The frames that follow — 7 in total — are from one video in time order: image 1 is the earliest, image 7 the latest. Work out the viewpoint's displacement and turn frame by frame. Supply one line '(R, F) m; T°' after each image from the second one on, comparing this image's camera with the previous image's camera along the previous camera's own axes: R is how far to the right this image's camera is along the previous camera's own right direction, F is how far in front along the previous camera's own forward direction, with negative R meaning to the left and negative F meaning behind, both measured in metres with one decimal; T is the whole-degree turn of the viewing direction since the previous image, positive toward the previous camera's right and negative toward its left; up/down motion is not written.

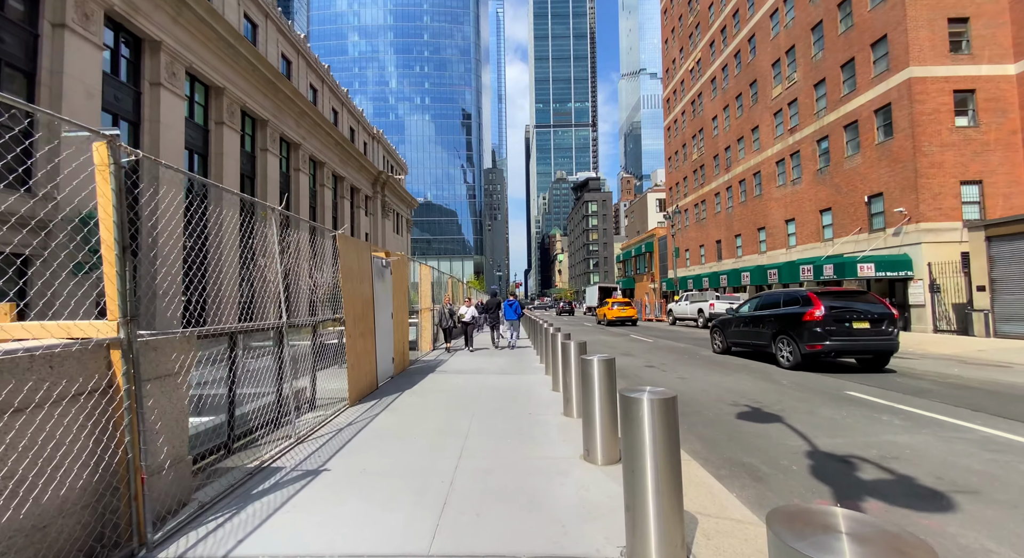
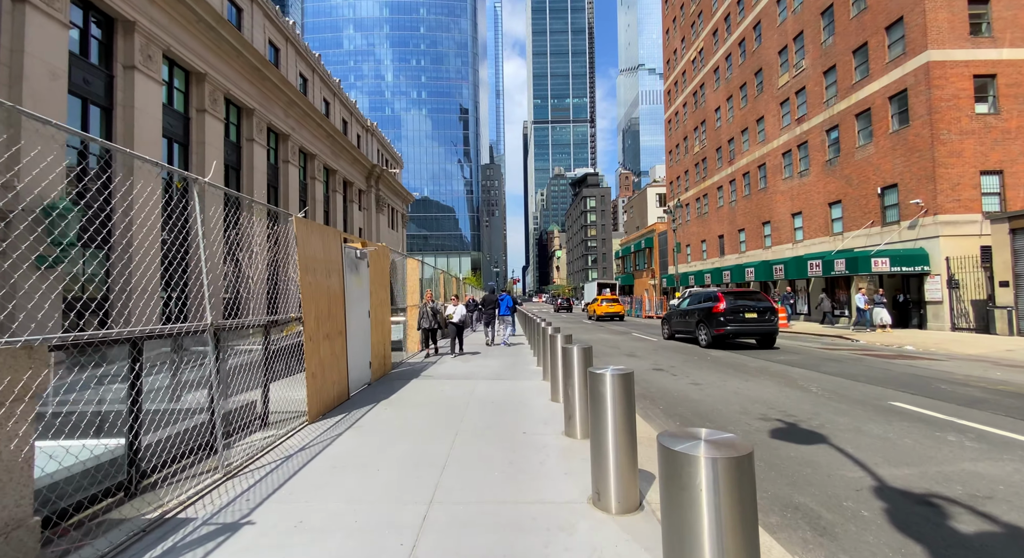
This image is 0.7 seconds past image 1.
(+0.1, +1.1) m; 0°
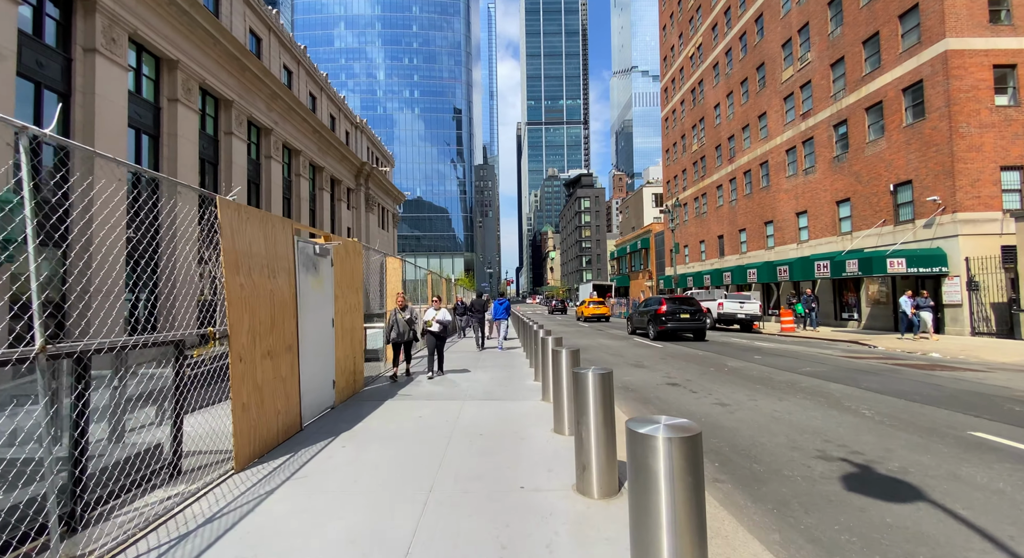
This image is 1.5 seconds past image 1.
(0.0, +1.4) m; +1°
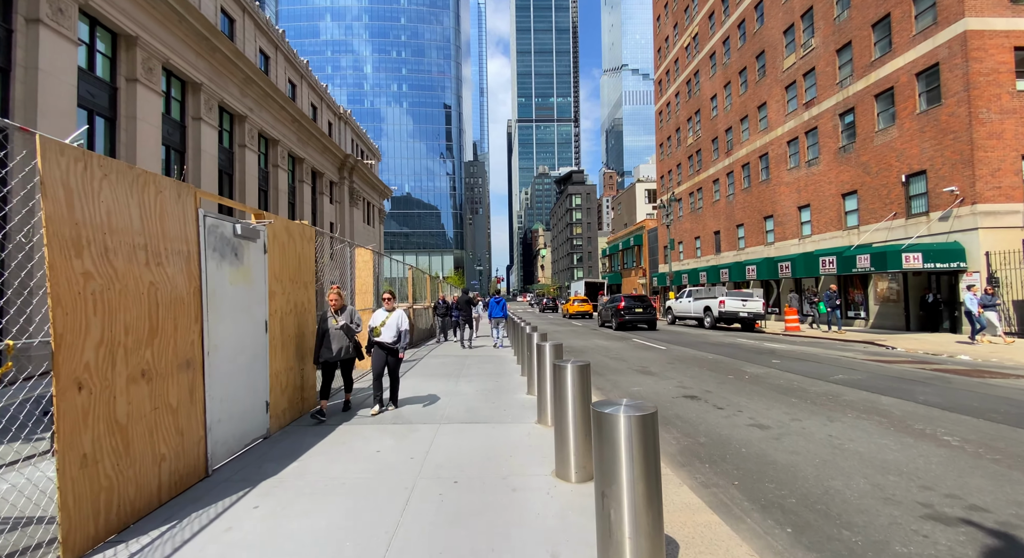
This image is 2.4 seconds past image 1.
(0.0, +1.5) m; +1°
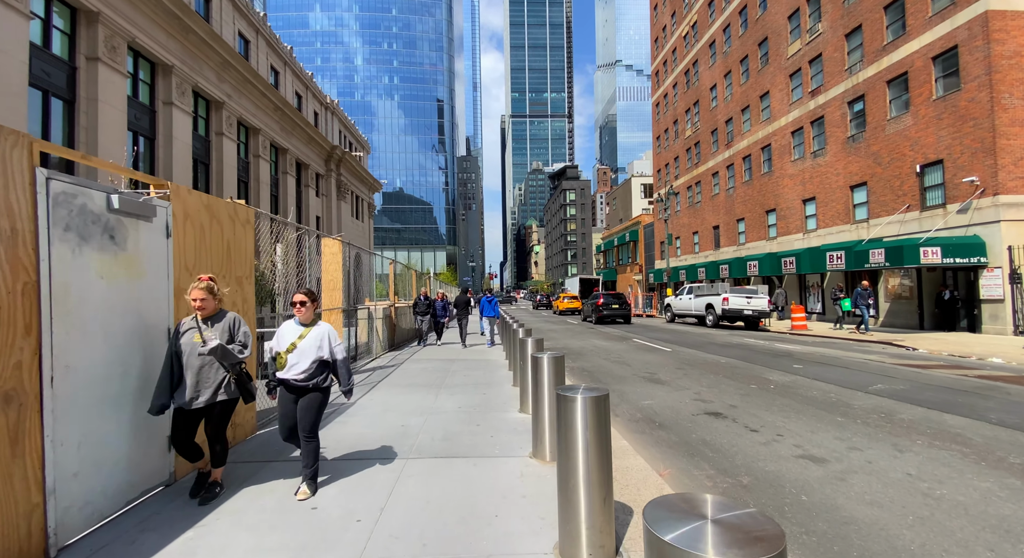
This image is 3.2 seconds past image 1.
(0.0, +1.3) m; +1°
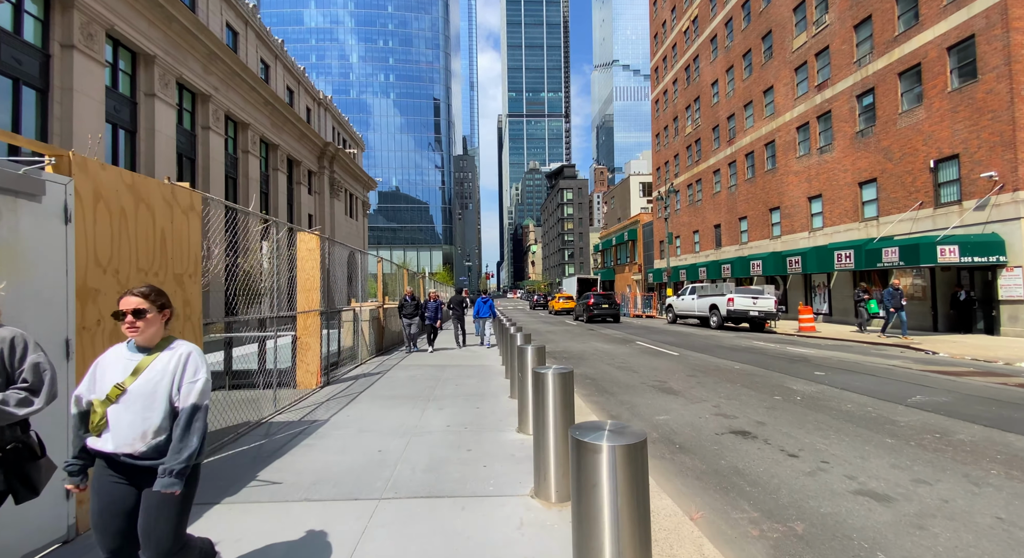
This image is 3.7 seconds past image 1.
(0.0, +0.9) m; 0°
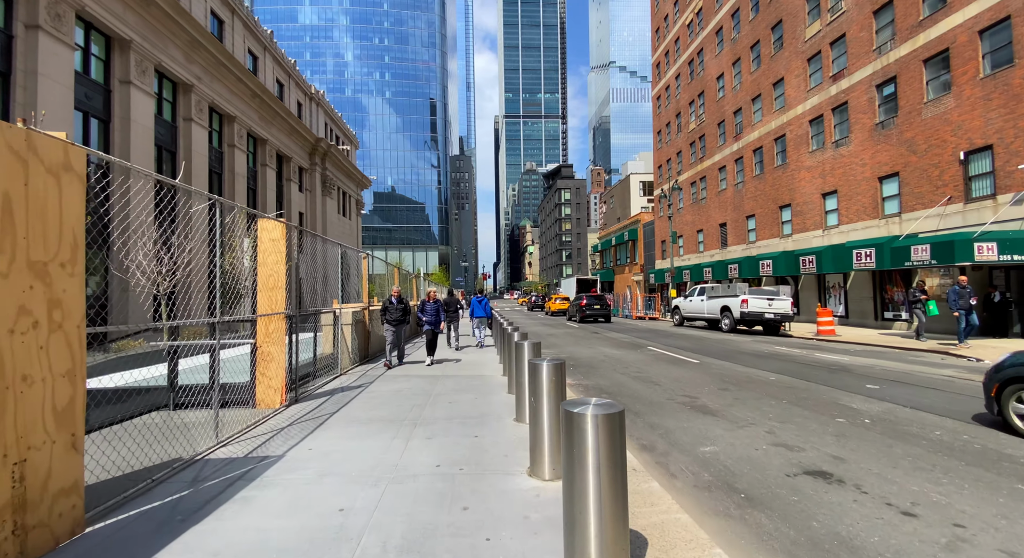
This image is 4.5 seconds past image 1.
(-0.1, +1.4) m; 0°
